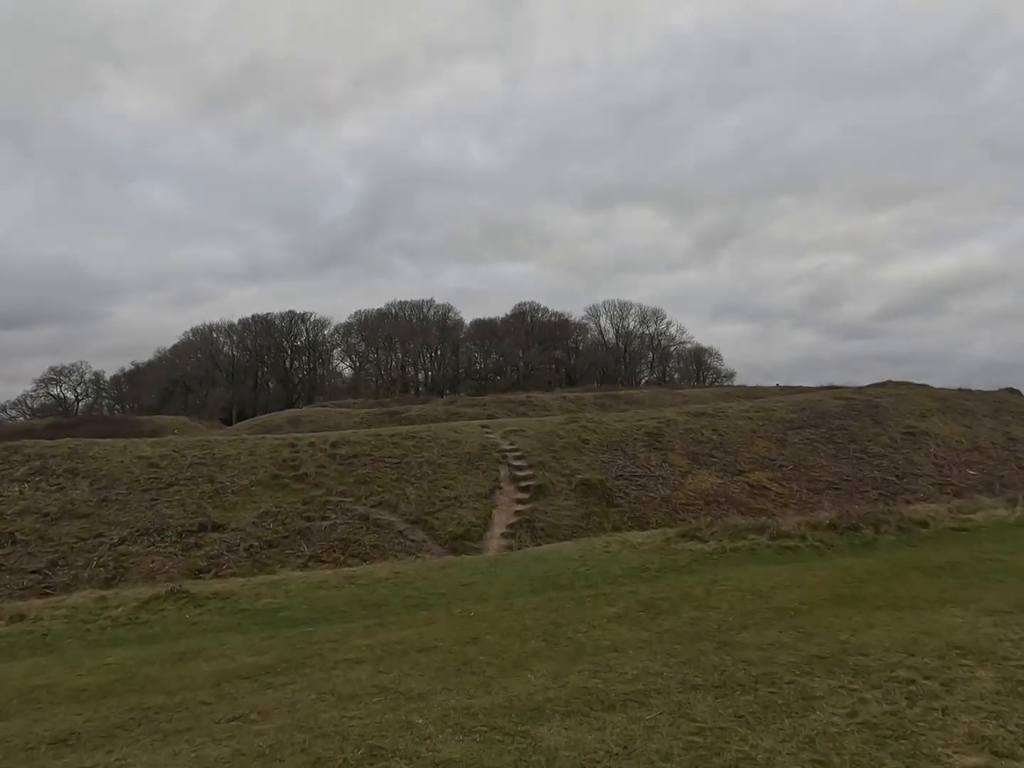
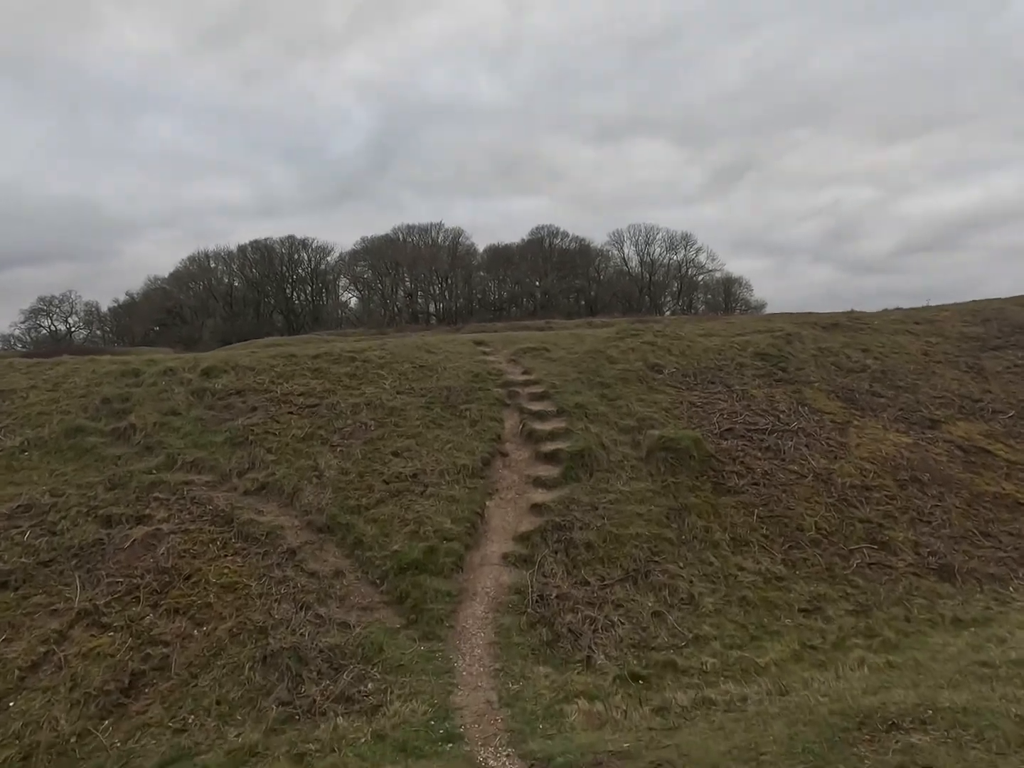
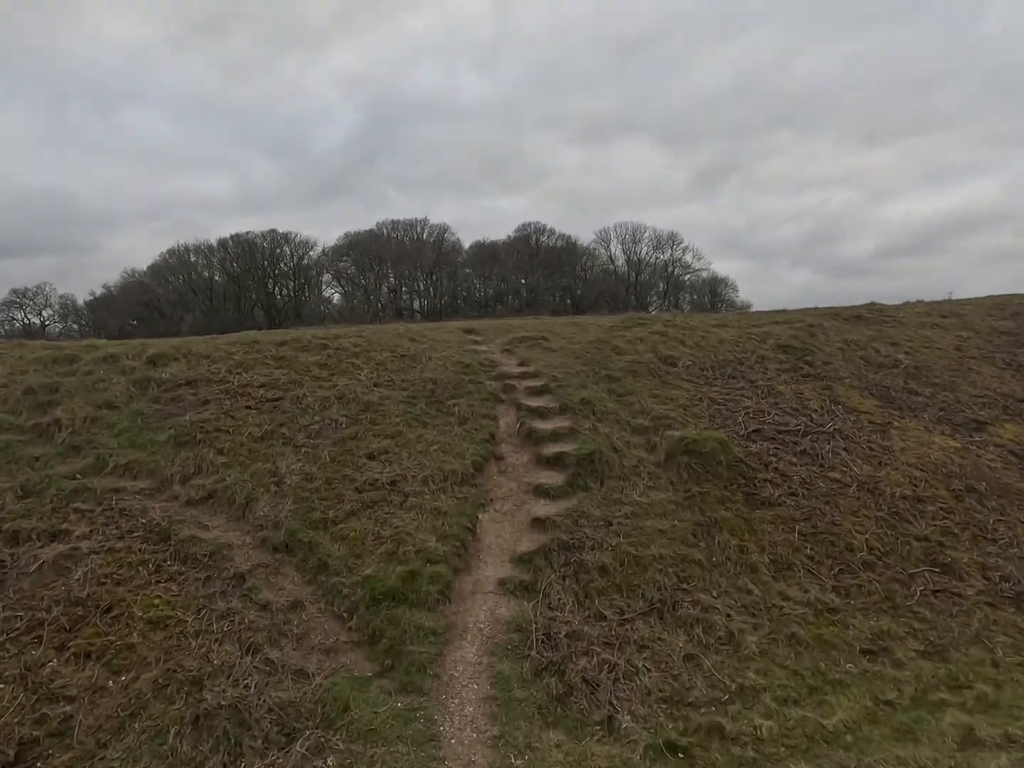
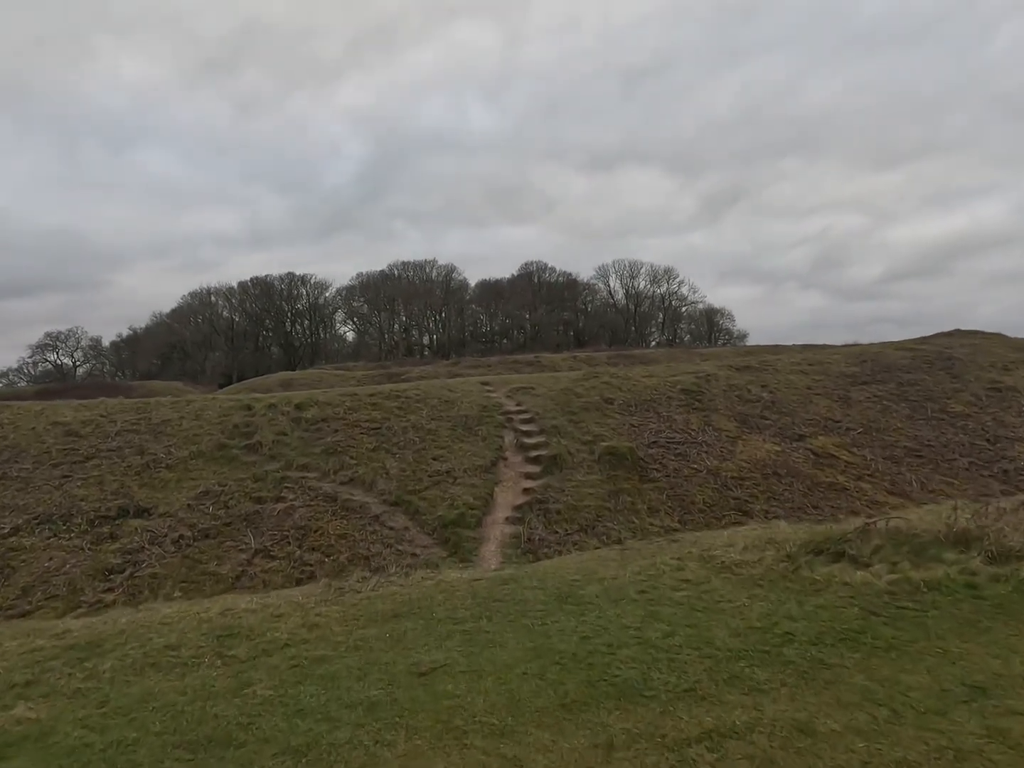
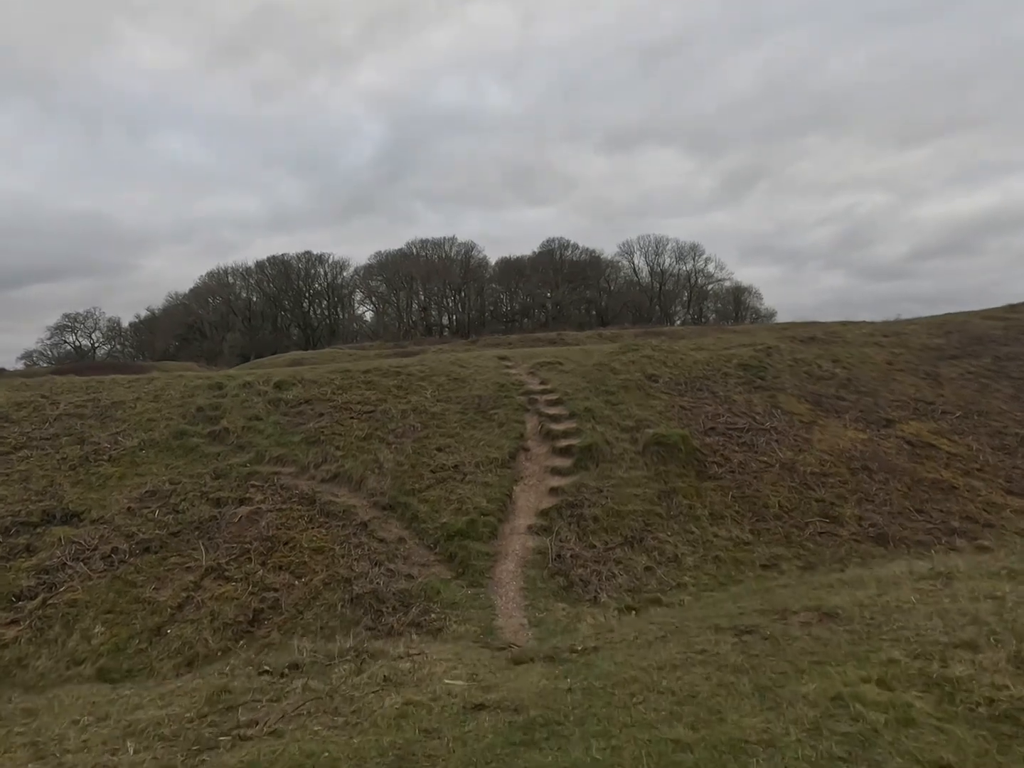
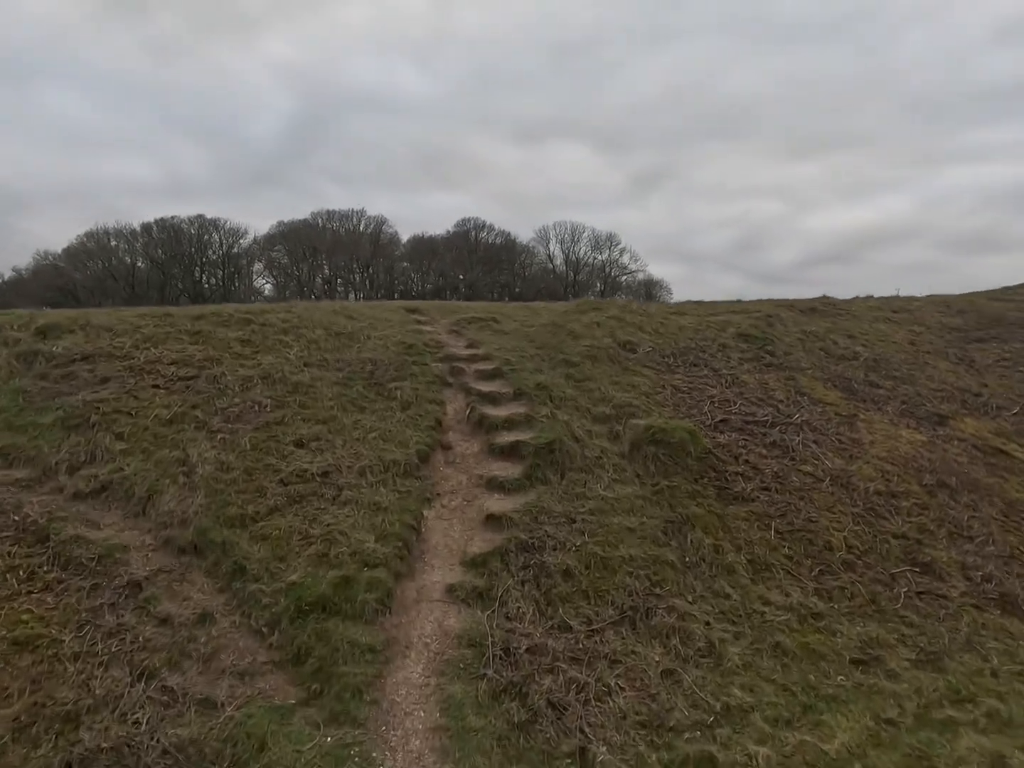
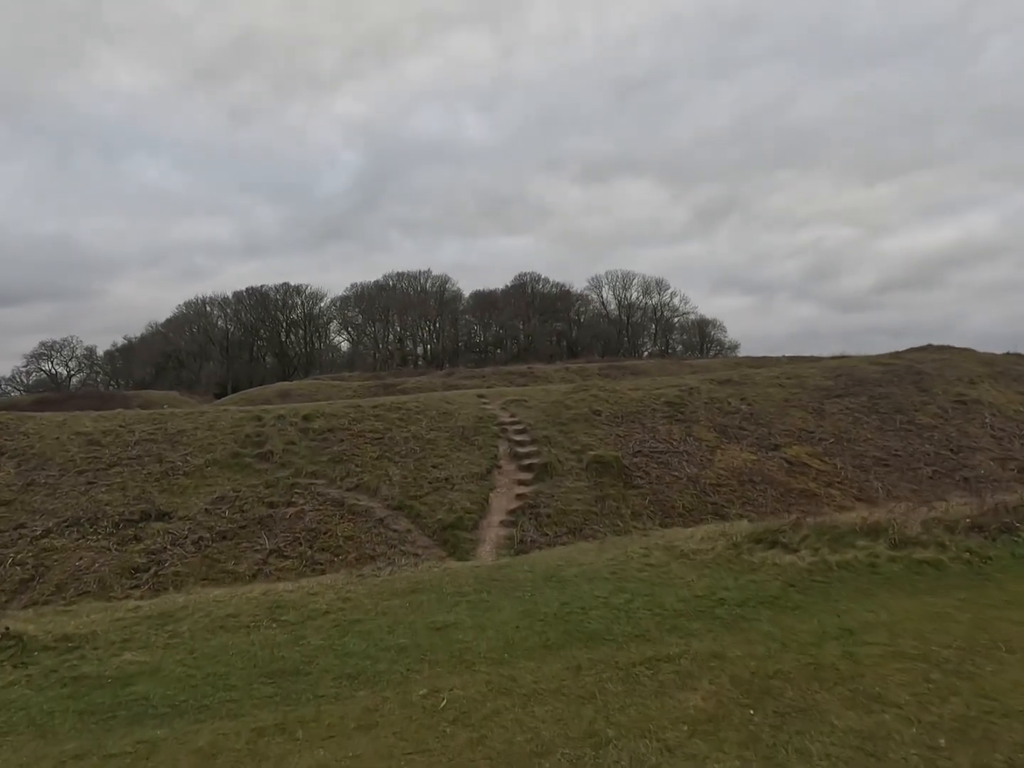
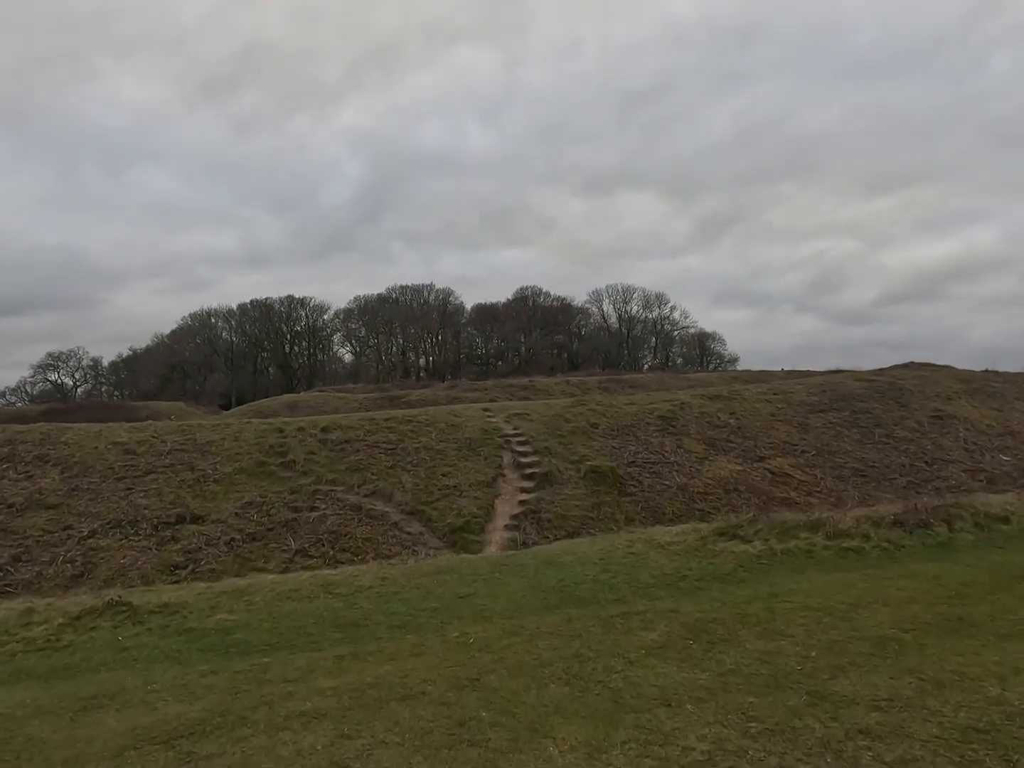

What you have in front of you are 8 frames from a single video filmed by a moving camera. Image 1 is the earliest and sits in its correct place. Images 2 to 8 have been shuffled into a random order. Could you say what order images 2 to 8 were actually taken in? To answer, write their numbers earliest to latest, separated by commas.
8, 7, 4, 5, 2, 3, 6
